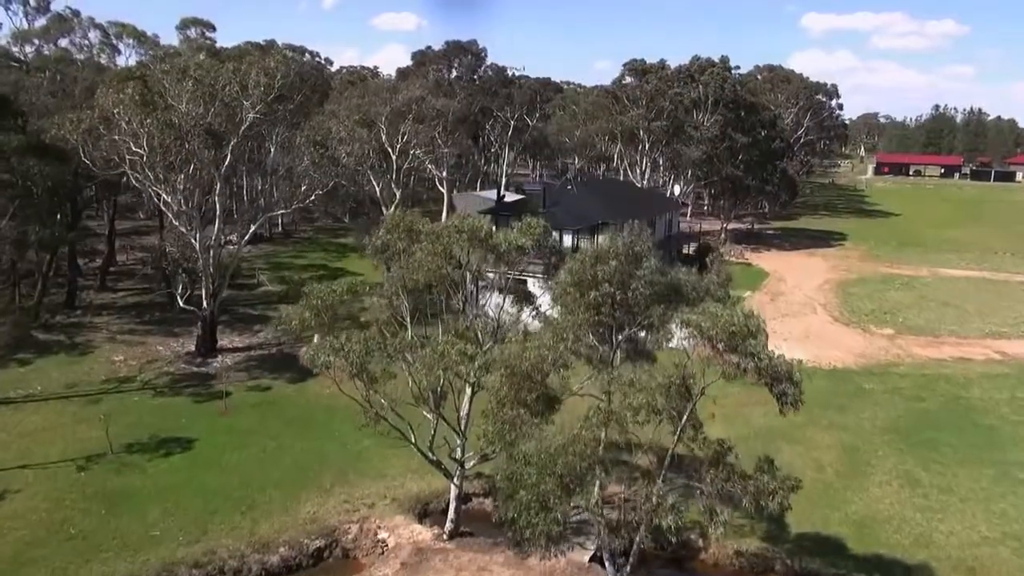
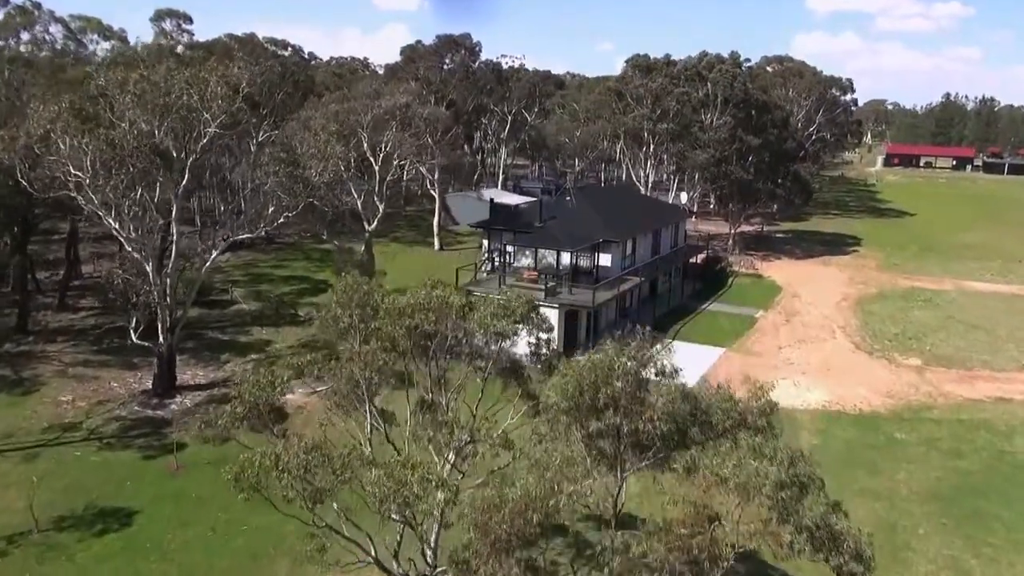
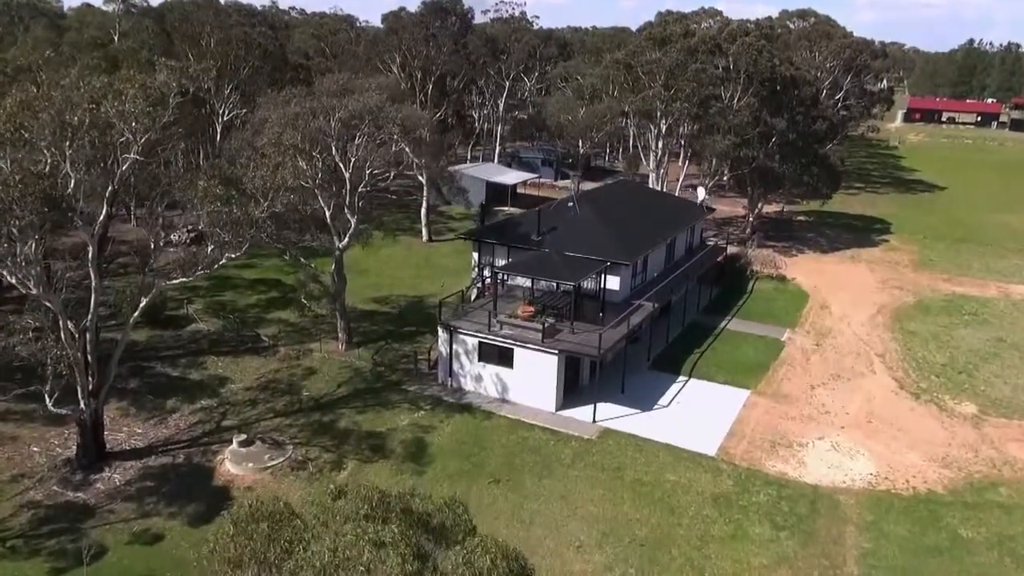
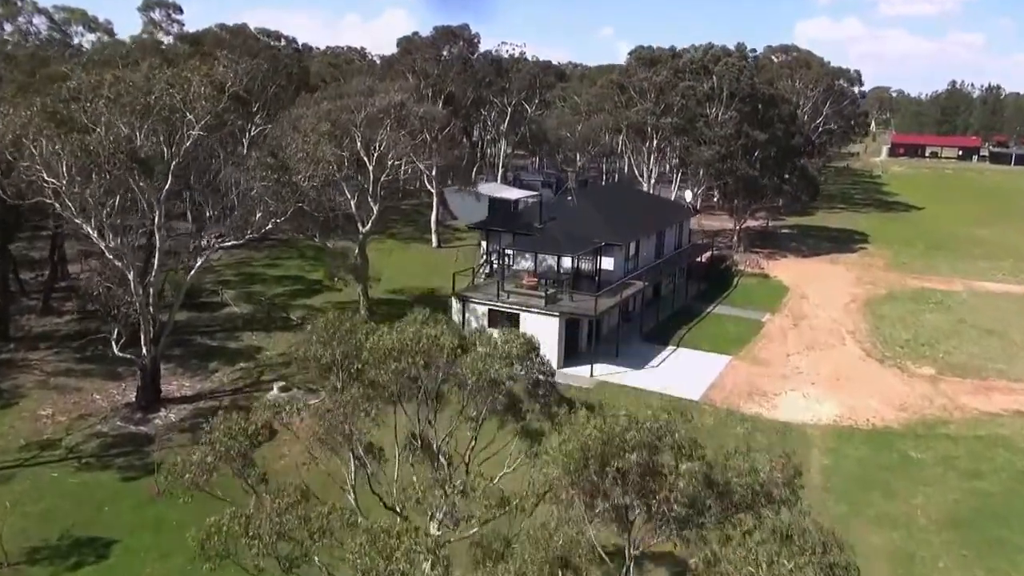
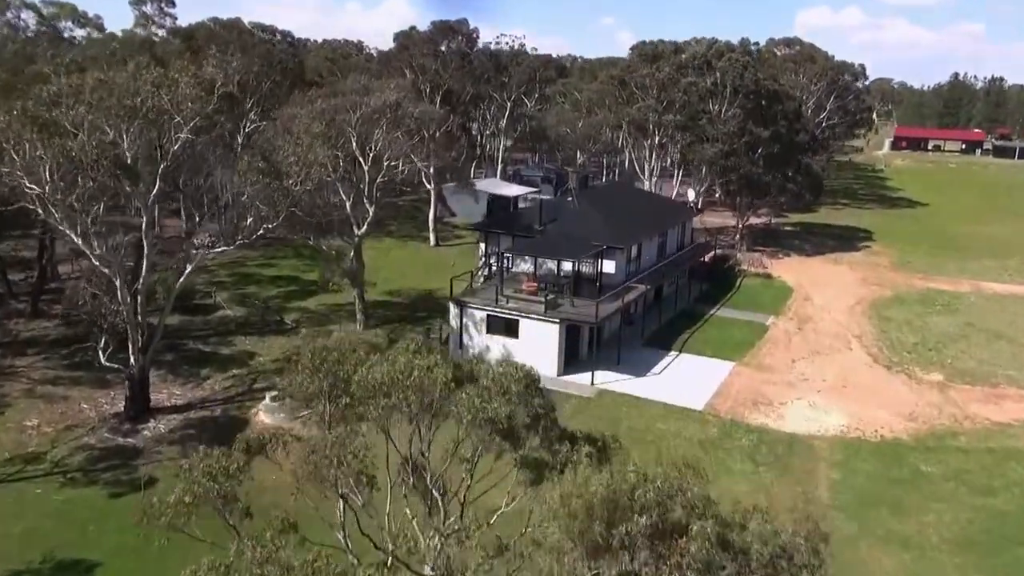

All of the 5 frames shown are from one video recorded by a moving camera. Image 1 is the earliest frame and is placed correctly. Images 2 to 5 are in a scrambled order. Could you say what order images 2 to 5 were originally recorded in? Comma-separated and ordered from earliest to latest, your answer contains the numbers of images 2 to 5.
2, 4, 5, 3
